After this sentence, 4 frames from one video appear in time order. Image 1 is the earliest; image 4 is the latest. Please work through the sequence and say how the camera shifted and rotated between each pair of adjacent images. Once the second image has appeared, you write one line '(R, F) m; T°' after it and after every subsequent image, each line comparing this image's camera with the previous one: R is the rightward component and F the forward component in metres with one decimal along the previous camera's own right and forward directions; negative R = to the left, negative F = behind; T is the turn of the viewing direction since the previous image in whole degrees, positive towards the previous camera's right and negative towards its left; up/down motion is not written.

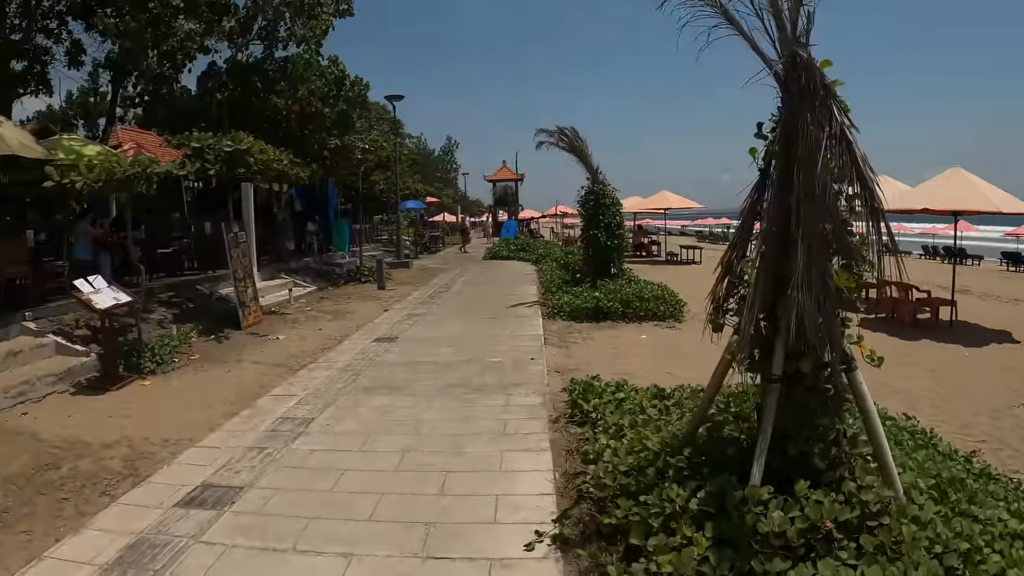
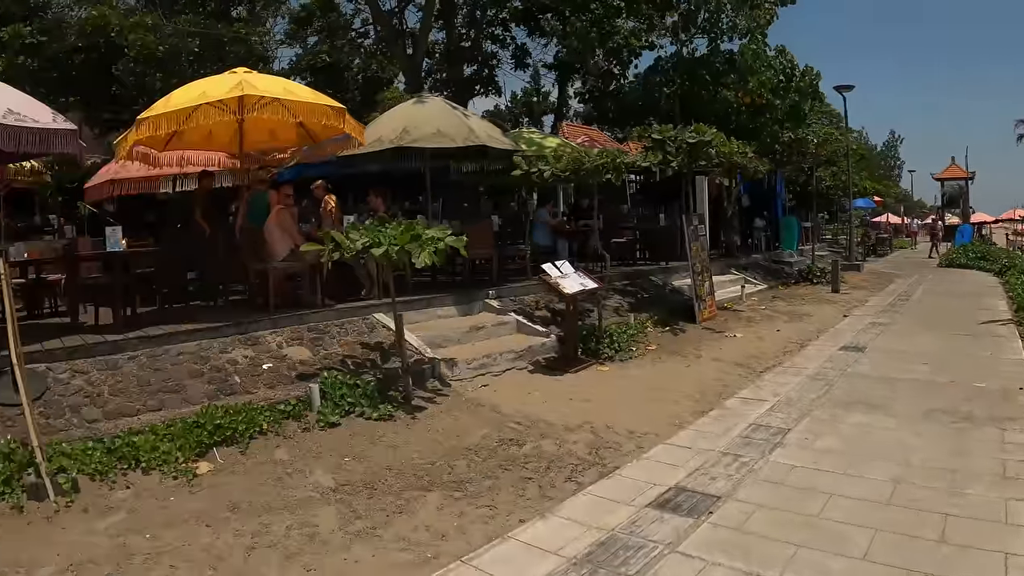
(-0.1, +0.1) m; -19°
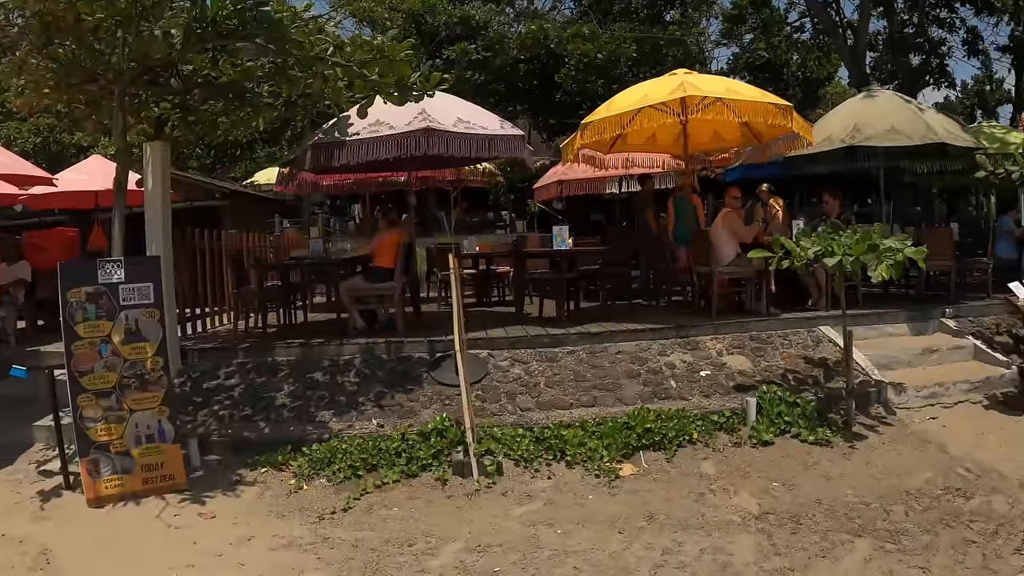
(0.0, +0.1) m; -20°
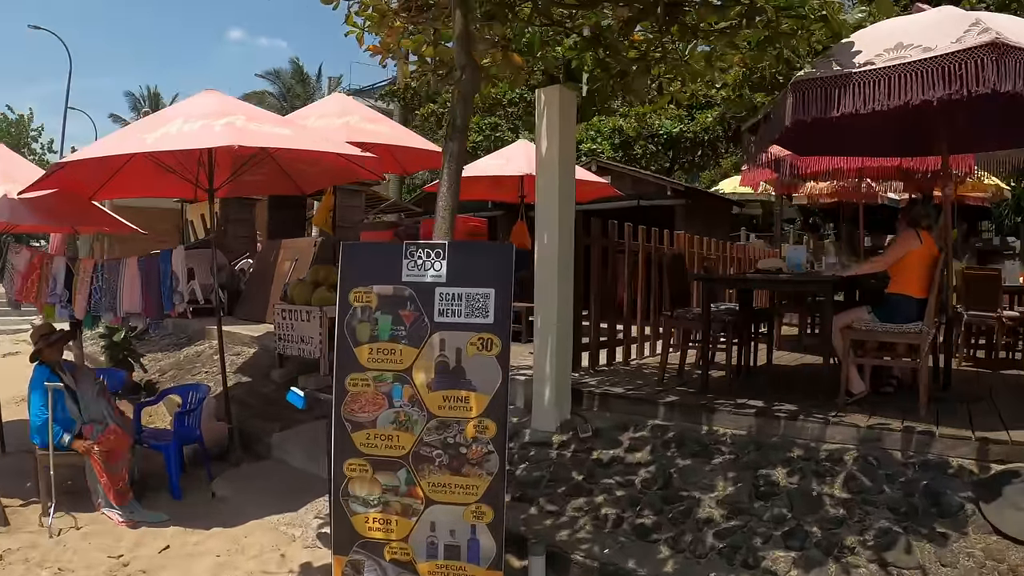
(-0.4, +3.0) m; -21°
